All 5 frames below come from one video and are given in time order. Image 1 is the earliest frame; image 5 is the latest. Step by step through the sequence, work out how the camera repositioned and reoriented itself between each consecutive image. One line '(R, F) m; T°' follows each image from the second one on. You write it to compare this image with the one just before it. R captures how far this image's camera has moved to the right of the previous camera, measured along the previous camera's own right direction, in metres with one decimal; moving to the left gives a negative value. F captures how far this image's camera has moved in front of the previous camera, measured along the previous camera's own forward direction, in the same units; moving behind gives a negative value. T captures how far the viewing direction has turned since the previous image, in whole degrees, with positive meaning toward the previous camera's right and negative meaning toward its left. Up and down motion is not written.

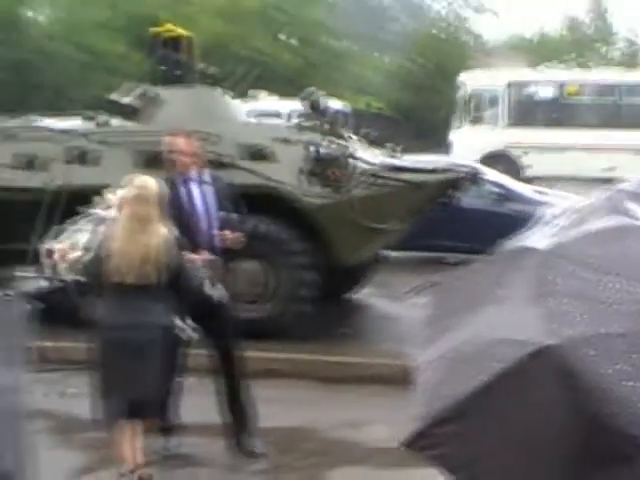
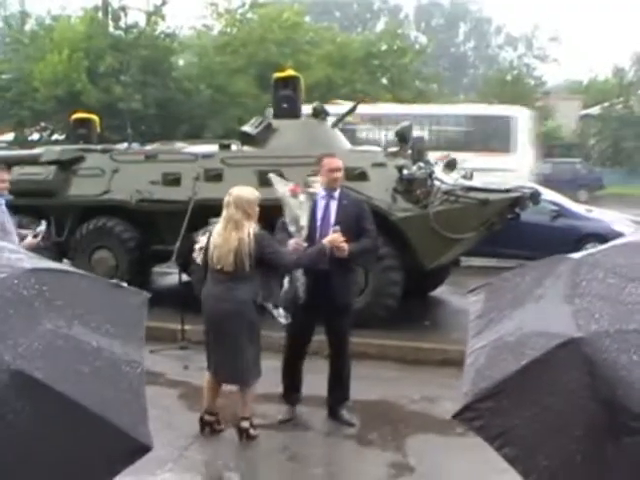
(0.0, -0.9) m; -4°
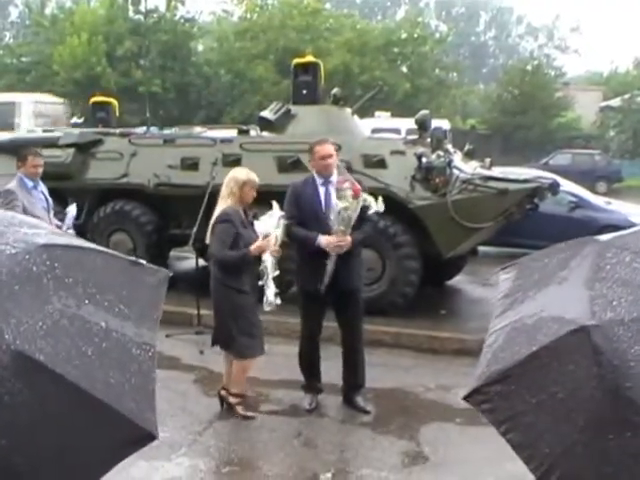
(0.0, 0.0) m; -1°
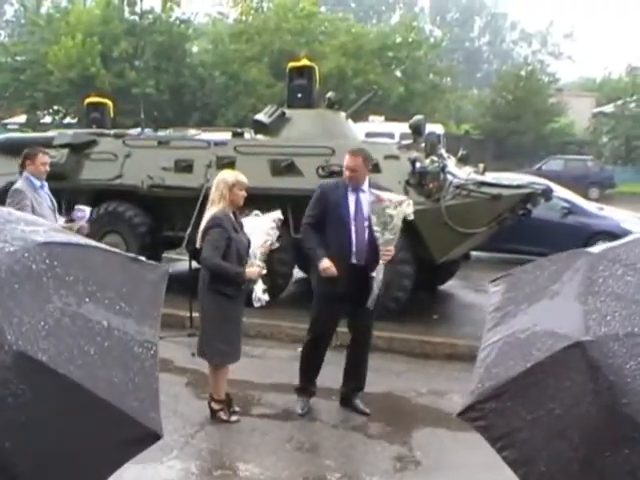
(0.0, 0.0) m; +1°
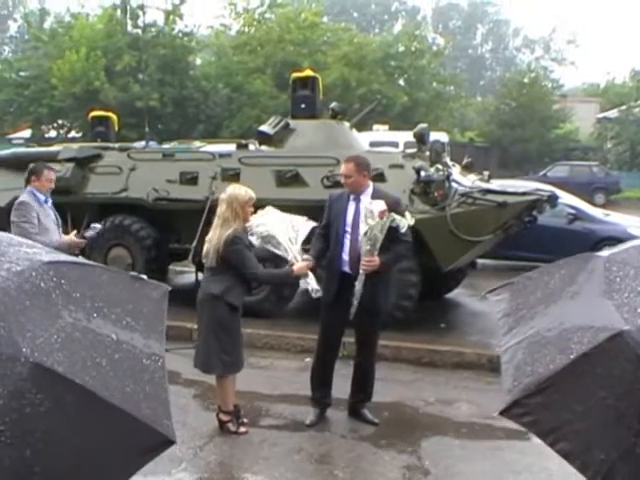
(0.0, 0.0) m; 0°
